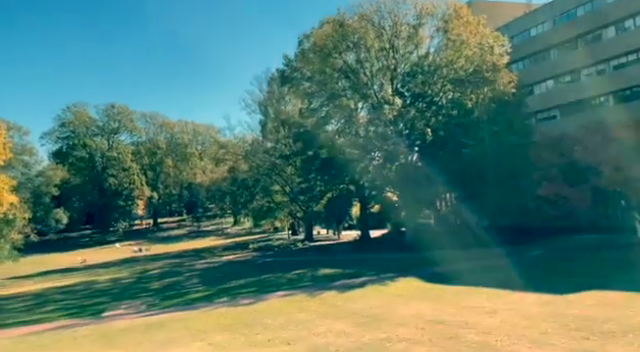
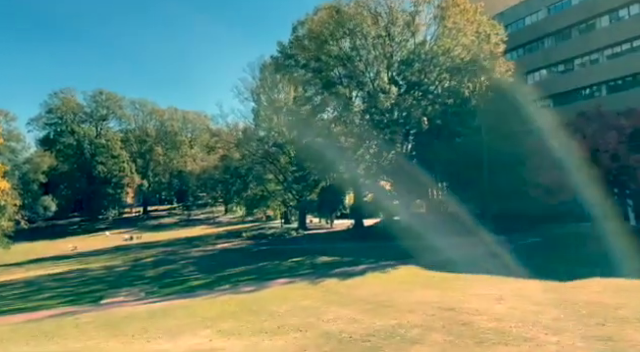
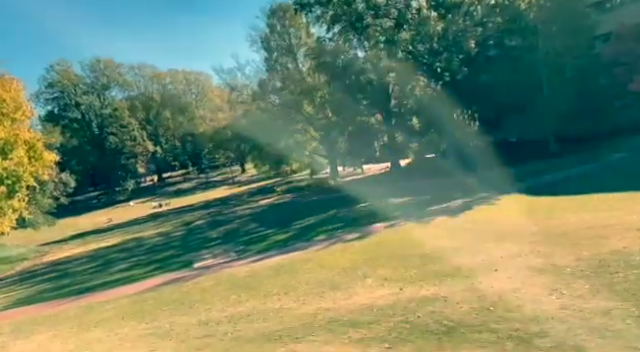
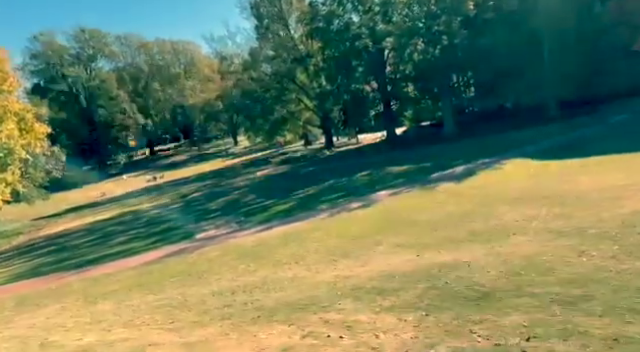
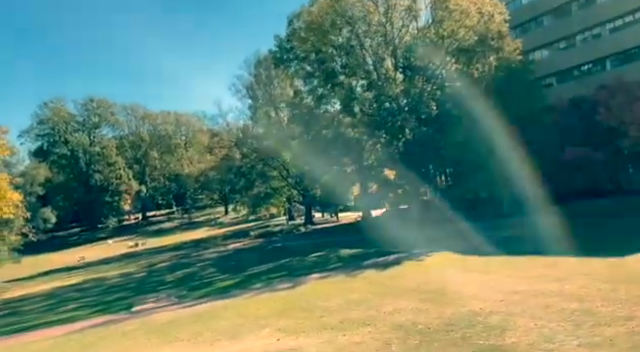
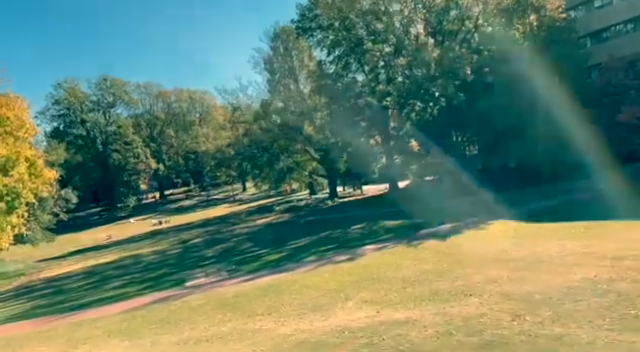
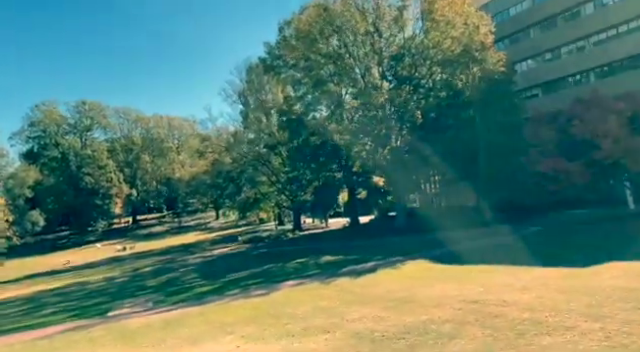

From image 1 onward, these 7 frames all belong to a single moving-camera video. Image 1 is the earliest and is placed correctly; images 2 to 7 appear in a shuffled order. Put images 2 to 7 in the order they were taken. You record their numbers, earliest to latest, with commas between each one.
2, 7, 5, 6, 3, 4
